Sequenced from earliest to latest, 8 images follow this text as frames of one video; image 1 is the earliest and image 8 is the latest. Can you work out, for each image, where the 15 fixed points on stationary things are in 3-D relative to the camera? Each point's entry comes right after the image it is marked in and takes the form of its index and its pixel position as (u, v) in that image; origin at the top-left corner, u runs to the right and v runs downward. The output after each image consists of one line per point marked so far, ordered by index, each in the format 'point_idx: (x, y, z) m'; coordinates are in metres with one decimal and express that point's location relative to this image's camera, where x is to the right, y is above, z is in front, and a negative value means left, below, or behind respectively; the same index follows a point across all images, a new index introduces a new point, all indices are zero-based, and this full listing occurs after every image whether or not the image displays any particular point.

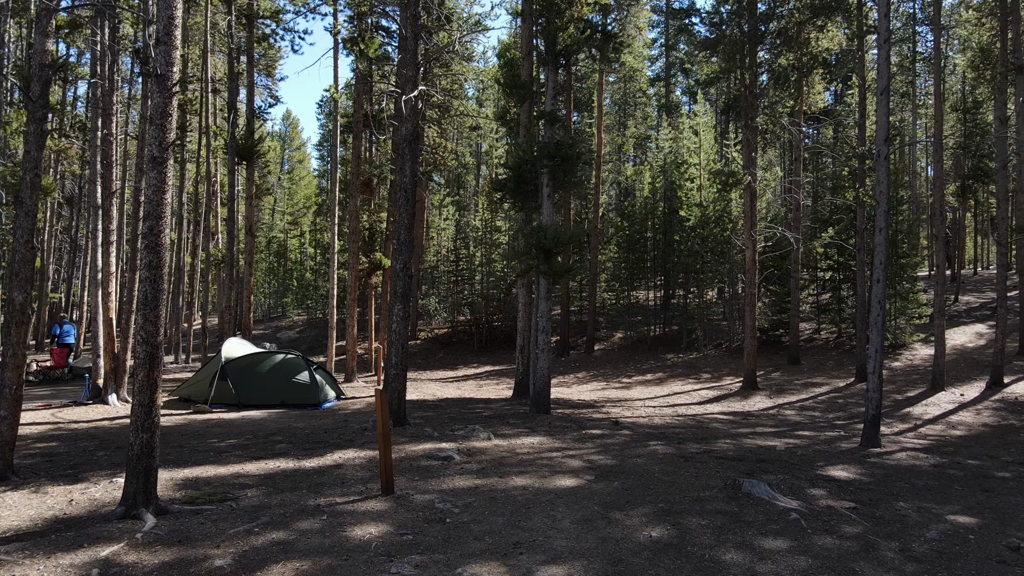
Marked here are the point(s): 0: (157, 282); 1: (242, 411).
0: (-2.8, 0.0, +5.8) m
1: (-4.4, -2.0, +11.8) m
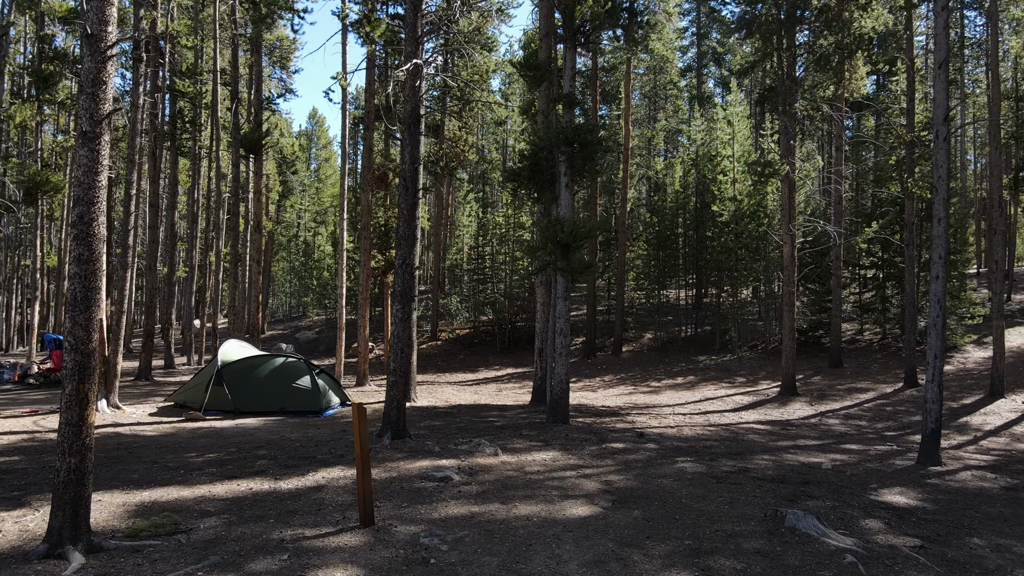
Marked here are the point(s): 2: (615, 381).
0: (-2.8, +0.1, +4.9) m
1: (-4.1, -2.0, +11.0) m
2: (+2.7, -2.4, +19.1) m
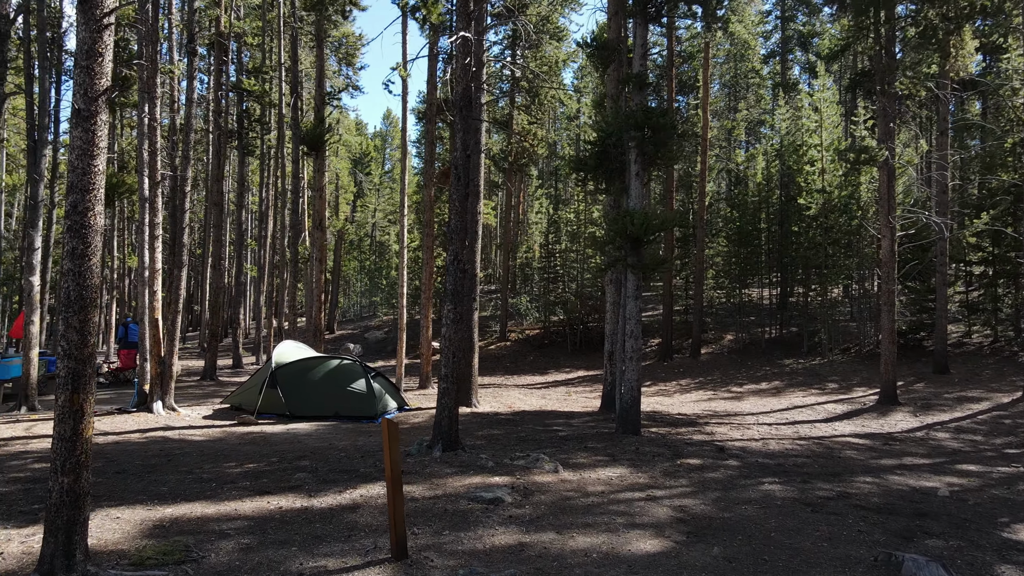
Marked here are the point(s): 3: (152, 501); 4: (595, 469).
0: (-2.5, +0.1, +4.4) m
1: (-3.2, -2.0, +10.5) m
2: (+4.4, -2.4, +17.9) m
3: (-3.0, -1.8, +6.0) m
4: (+0.9, -1.9, +7.7) m
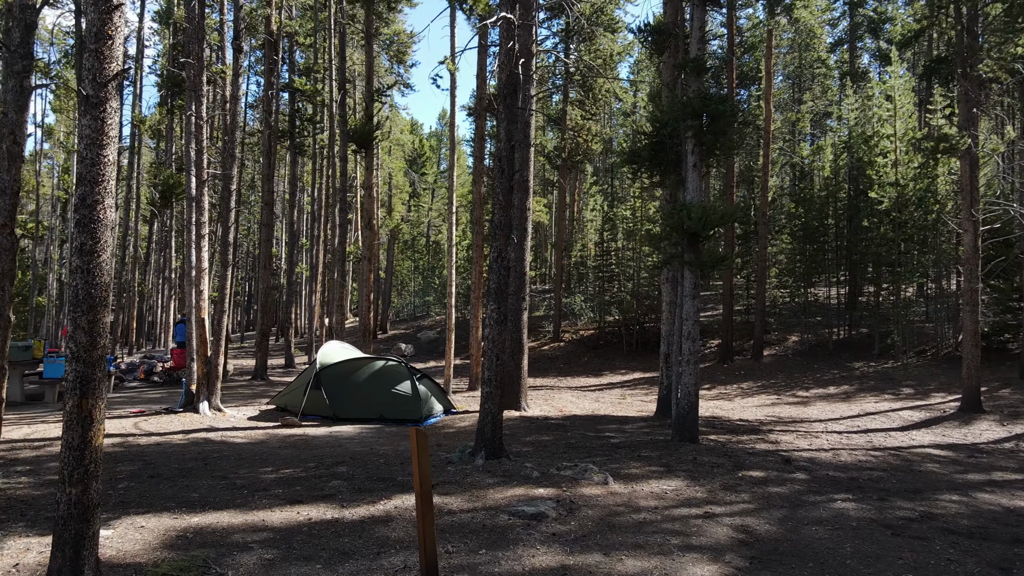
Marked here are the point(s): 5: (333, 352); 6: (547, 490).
0: (-2.3, +0.1, +4.1) m
1: (-2.5, -2.0, +10.3) m
2: (+5.7, -2.4, +17.1) m
3: (-2.6, -1.7, +5.8) m
4: (+1.3, -1.9, +7.1) m
5: (-2.8, -1.0, +11.3) m
6: (+0.3, -1.8, +6.6) m
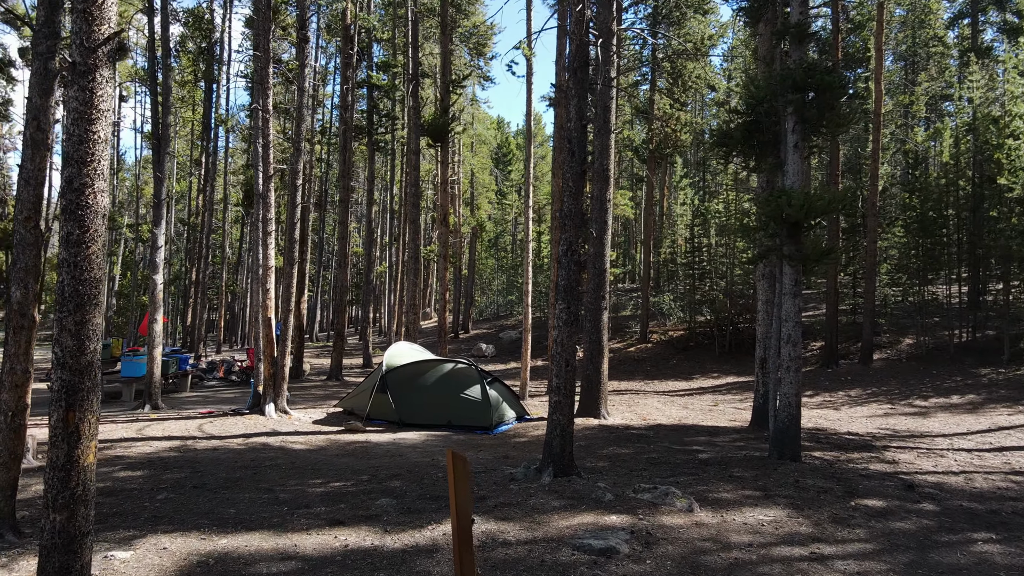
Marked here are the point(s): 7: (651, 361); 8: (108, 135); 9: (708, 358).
0: (-2.1, +0.1, +3.6) m
1: (-1.5, -1.9, +9.8) m
2: (+7.5, -2.3, +15.5) m
3: (-2.2, -1.7, +5.3) m
4: (+1.9, -1.9, +6.1) m
5: (-1.6, -1.0, +10.7) m
6: (+0.8, -1.8, +5.7) m
7: (+3.8, -2.0, +20.0) m
8: (-2.0, +0.8, +3.7) m
9: (+5.3, -1.9, +19.8) m
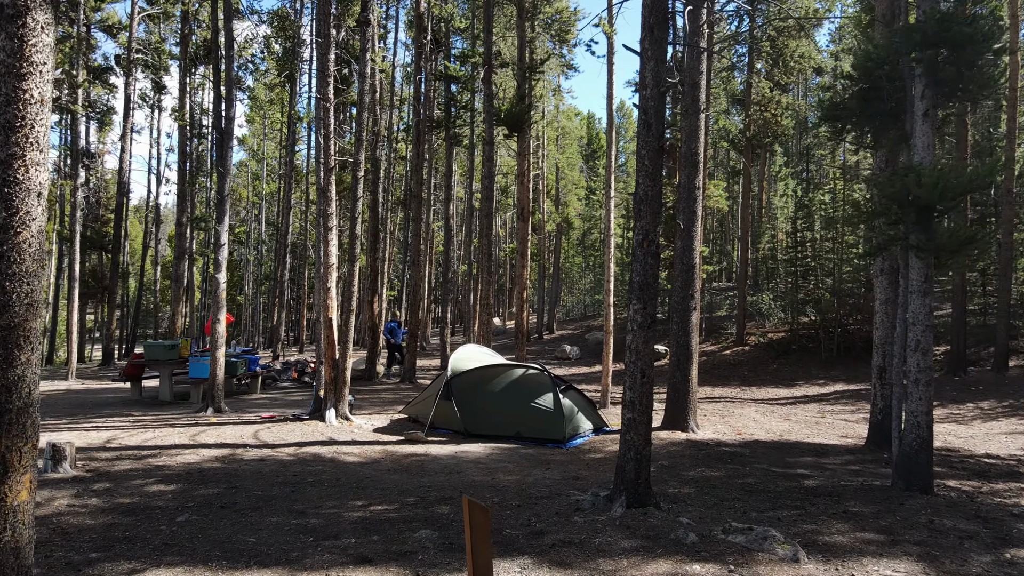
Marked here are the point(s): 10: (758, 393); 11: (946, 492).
0: (-2.0, +0.1, +2.9) m
1: (-0.6, -1.9, +8.9) m
2: (+9.0, -2.3, +13.5) m
3: (-1.8, -1.7, +4.6) m
4: (+2.3, -1.8, +4.9) m
5: (-0.6, -0.9, +9.9) m
6: (+1.2, -1.8, +4.6) m
7: (+5.9, -2.0, +18.4) m
8: (-1.9, +0.8, +3.0) m
9: (+7.5, -1.9, +18.1) m
10: (+5.2, -2.2, +15.3) m
11: (+4.2, -2.0, +7.1) m
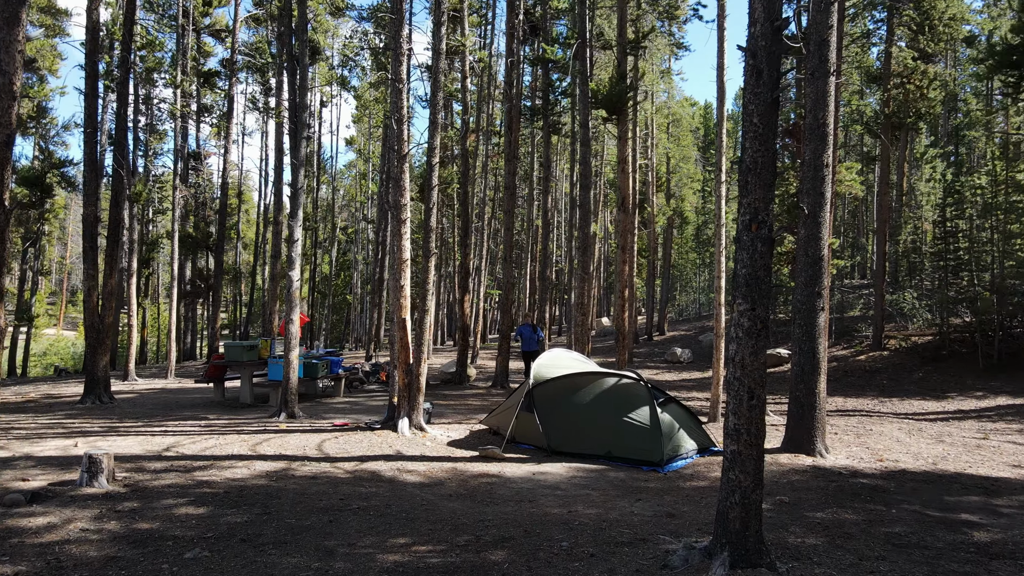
0: (-2.0, +0.1, +2.0) m
1: (+0.4, -1.9, +7.8) m
2: (+10.6, -2.2, +10.8) m
3: (-1.6, -1.7, +3.7) m
4: (+2.6, -1.8, +3.4) m
5: (+0.5, -0.9, +8.8) m
6: (+1.5, -1.7, +3.3) m
7: (+8.3, -1.9, +16.2) m
8: (-1.9, +0.8, +2.2) m
9: (+9.8, -1.8, +15.6) m
10: (+7.1, -2.1, +13.2) m
11: (+4.8, -1.9, +5.2) m
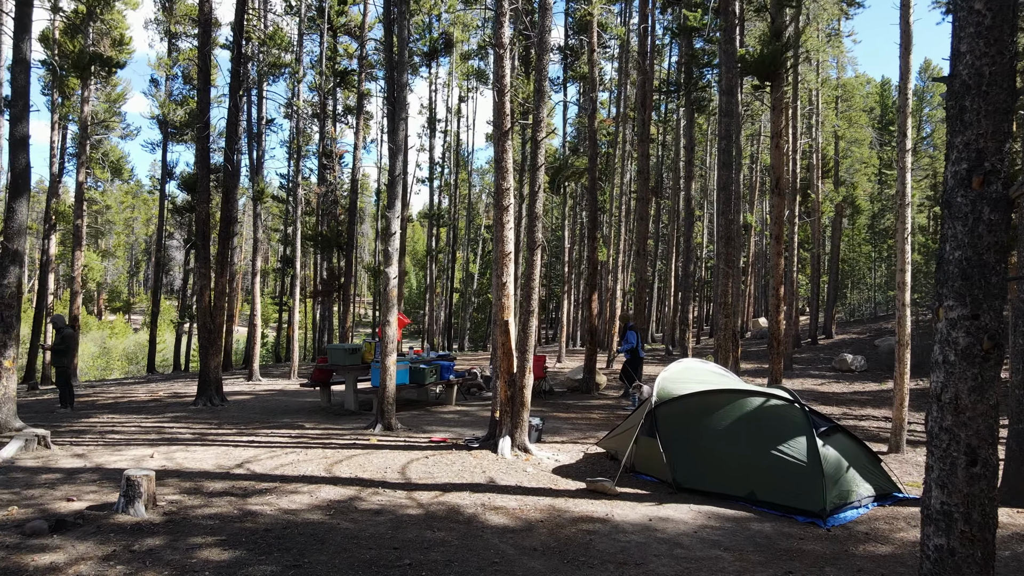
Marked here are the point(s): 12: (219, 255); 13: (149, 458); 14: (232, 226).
0: (-2.1, +0.1, +1.1) m
1: (+1.3, -1.8, +6.2) m
2: (+11.9, -2.1, +7.0) m
3: (-1.4, -1.7, +2.6) m
4: (+2.6, -1.8, +1.4) m
5: (+1.7, -0.9, +7.2) m
6: (+1.5, -1.7, +1.5) m
7: (+10.8, -1.8, +12.7) m
8: (-2.0, +0.8, +1.2) m
9: (+12.1, -1.7, +11.8) m
10: (+9.0, -2.1, +10.1) m
11: (+5.1, -1.9, +2.8) m
12: (-4.5, +0.5, +11.2) m
13: (-3.6, -1.7, +7.3) m
14: (-4.3, +1.0, +11.3) m
